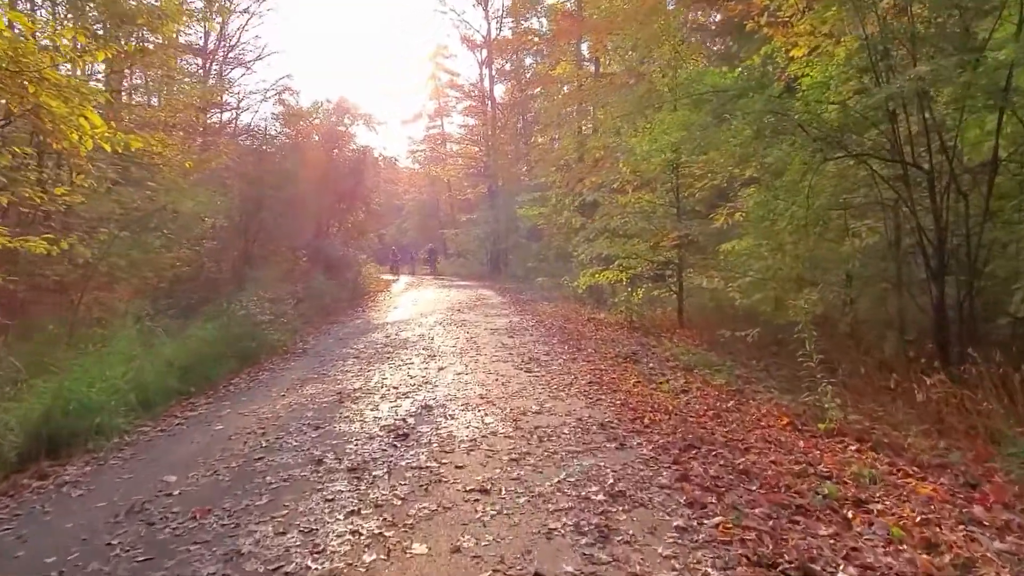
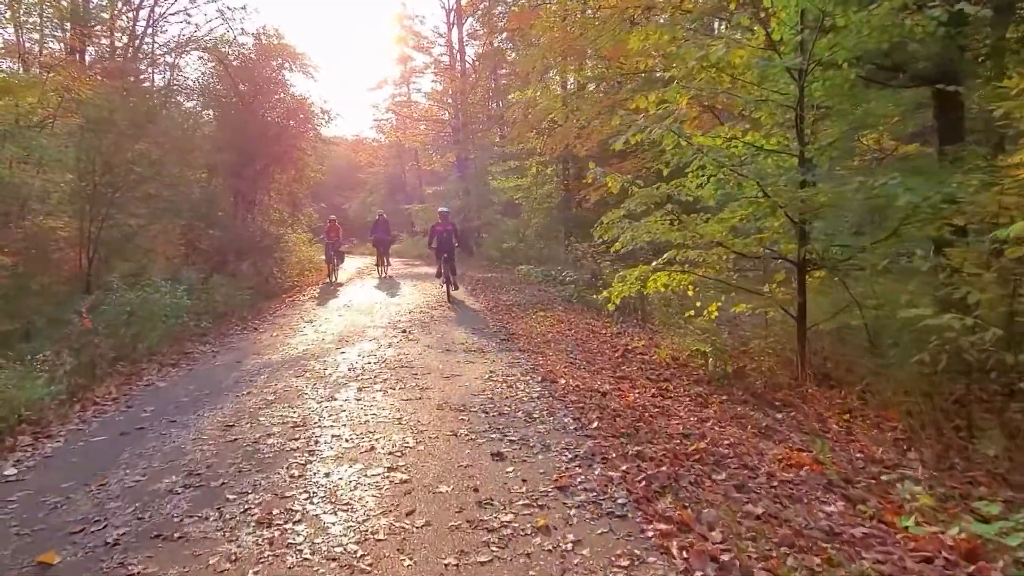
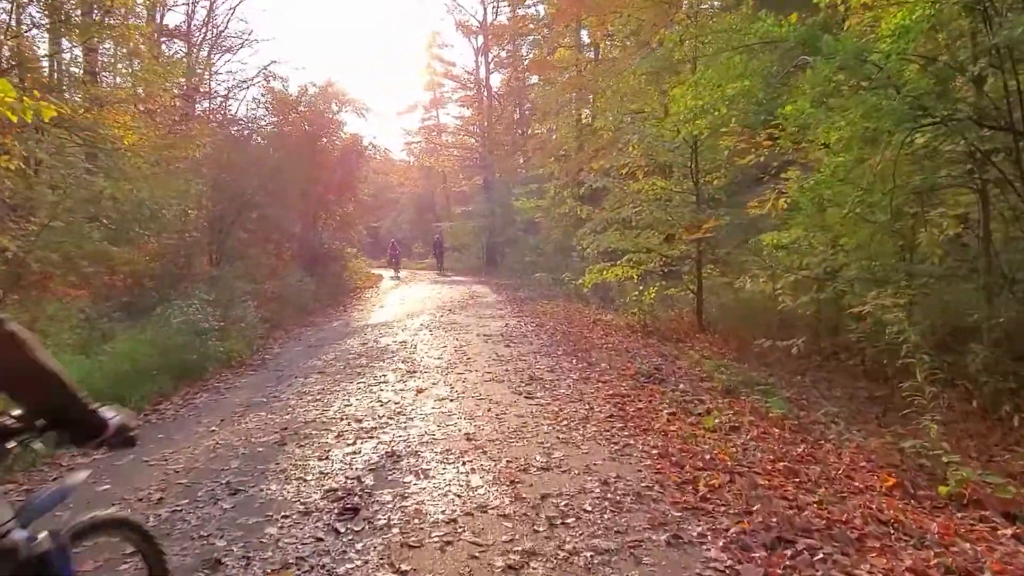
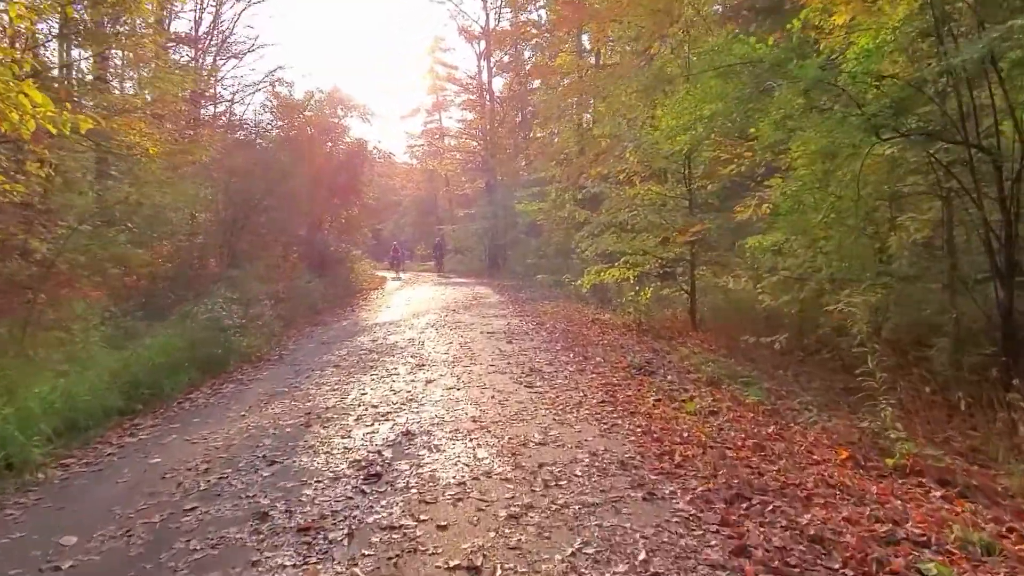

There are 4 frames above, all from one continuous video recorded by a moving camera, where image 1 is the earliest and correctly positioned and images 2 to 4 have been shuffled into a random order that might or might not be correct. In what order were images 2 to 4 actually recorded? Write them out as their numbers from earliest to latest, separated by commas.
4, 3, 2
